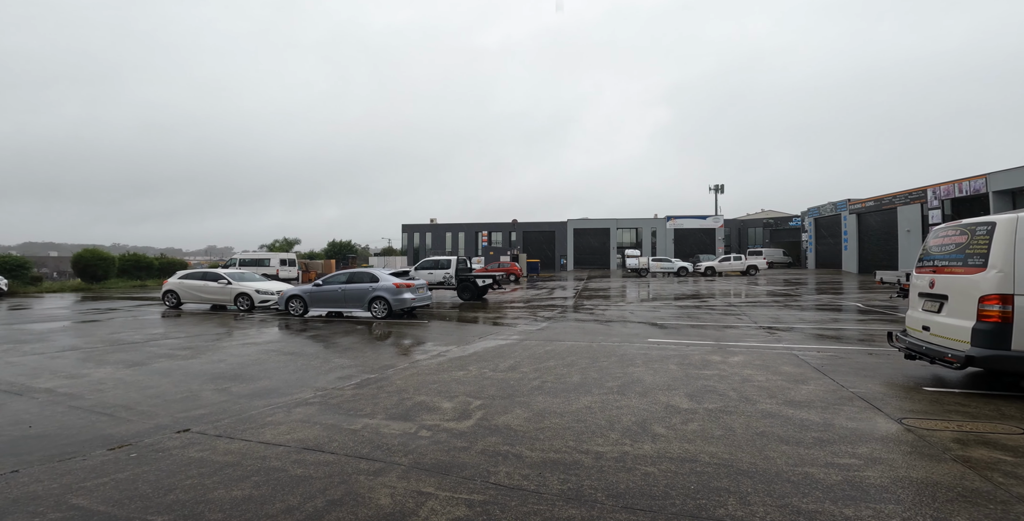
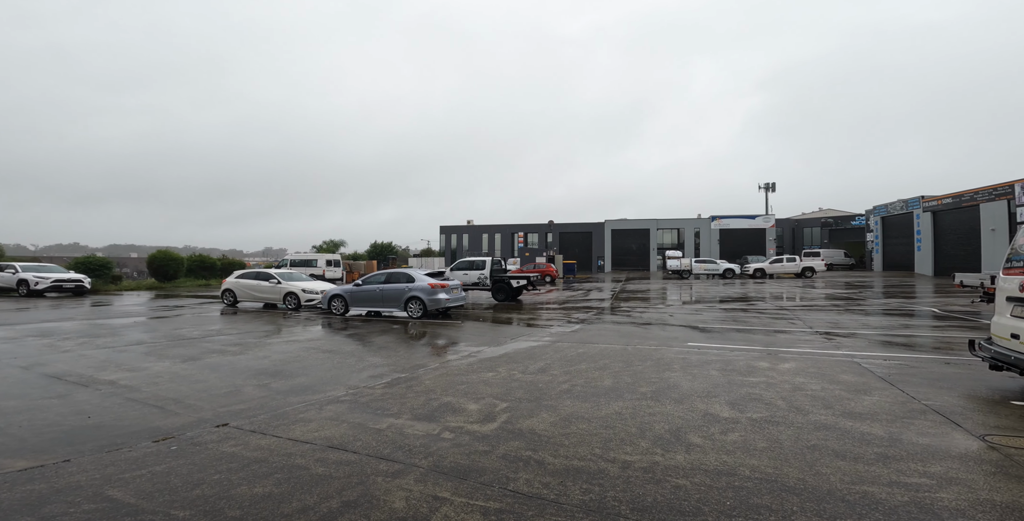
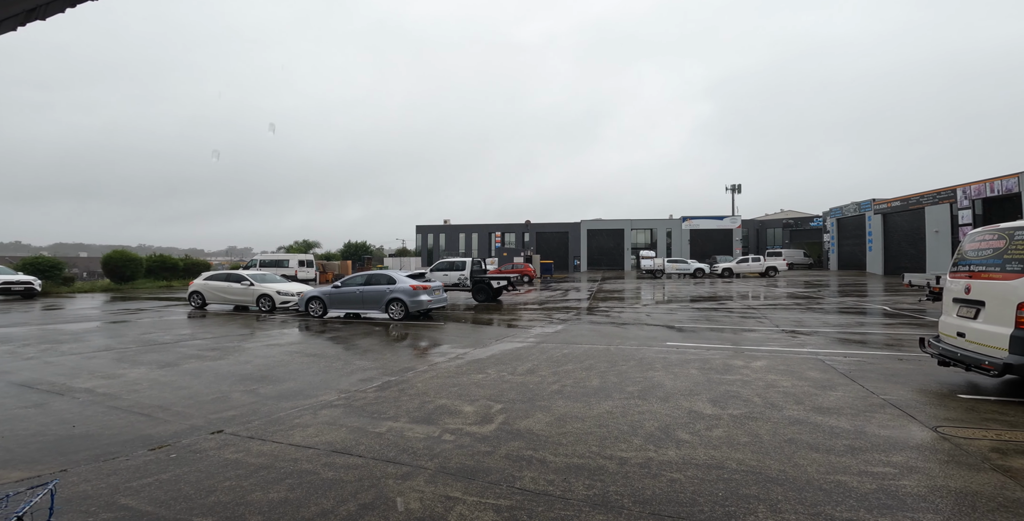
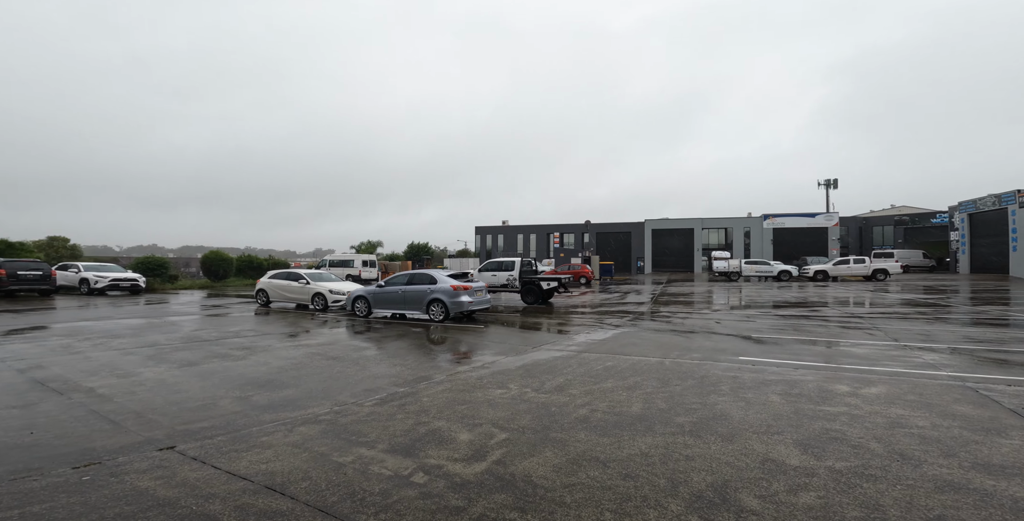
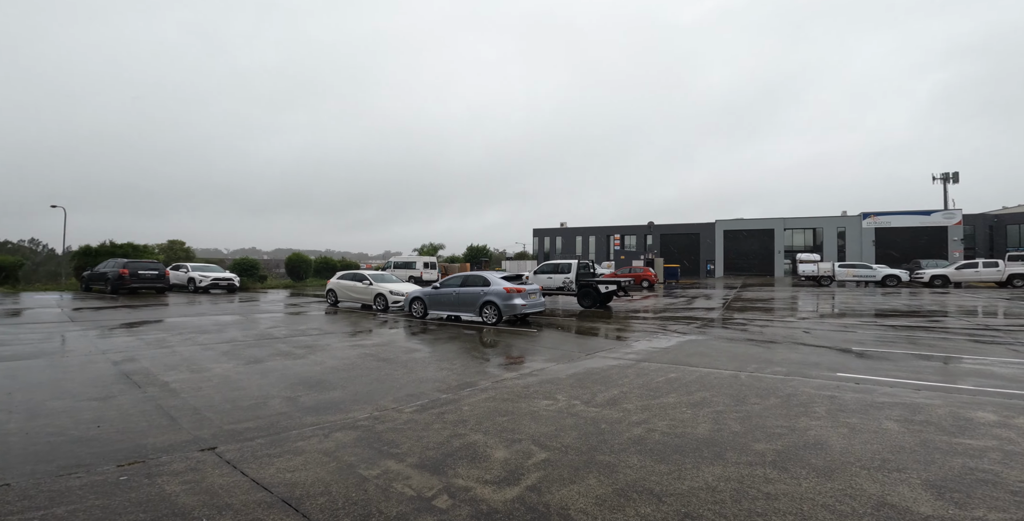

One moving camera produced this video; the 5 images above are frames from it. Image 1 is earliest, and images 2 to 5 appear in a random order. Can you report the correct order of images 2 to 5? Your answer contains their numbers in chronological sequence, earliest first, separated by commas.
3, 2, 4, 5
